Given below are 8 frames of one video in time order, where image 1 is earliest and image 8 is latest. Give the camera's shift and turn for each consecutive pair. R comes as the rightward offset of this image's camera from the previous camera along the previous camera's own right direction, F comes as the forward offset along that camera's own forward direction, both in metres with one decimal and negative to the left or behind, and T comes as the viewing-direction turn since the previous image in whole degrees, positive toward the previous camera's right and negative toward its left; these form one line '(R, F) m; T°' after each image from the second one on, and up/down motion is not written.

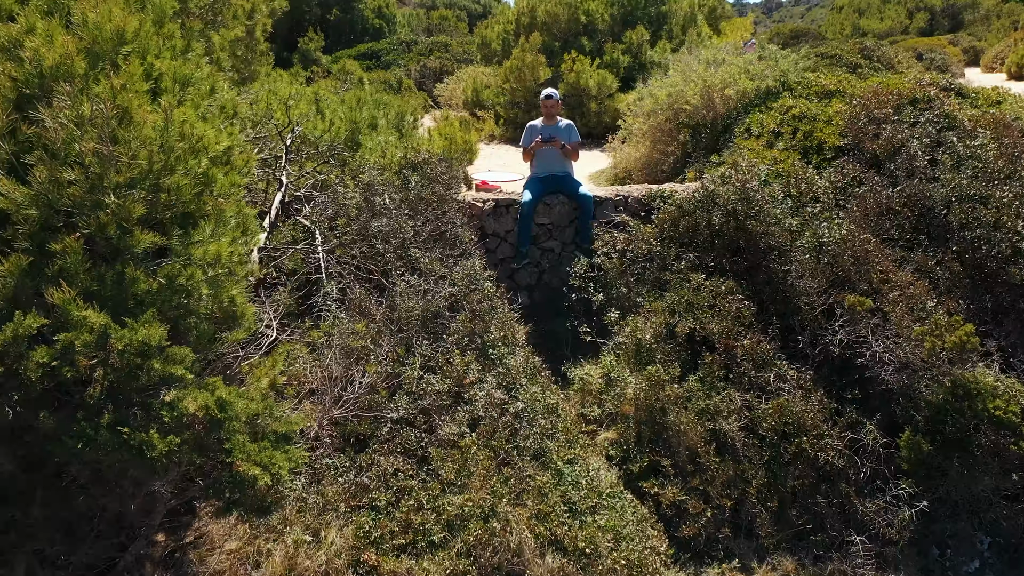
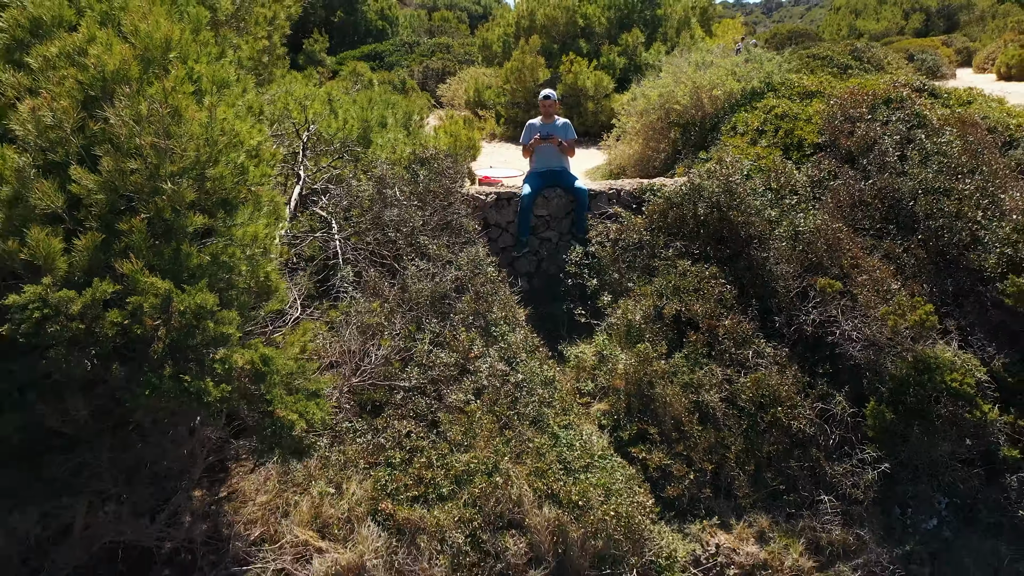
(0.0, -0.3) m; 0°
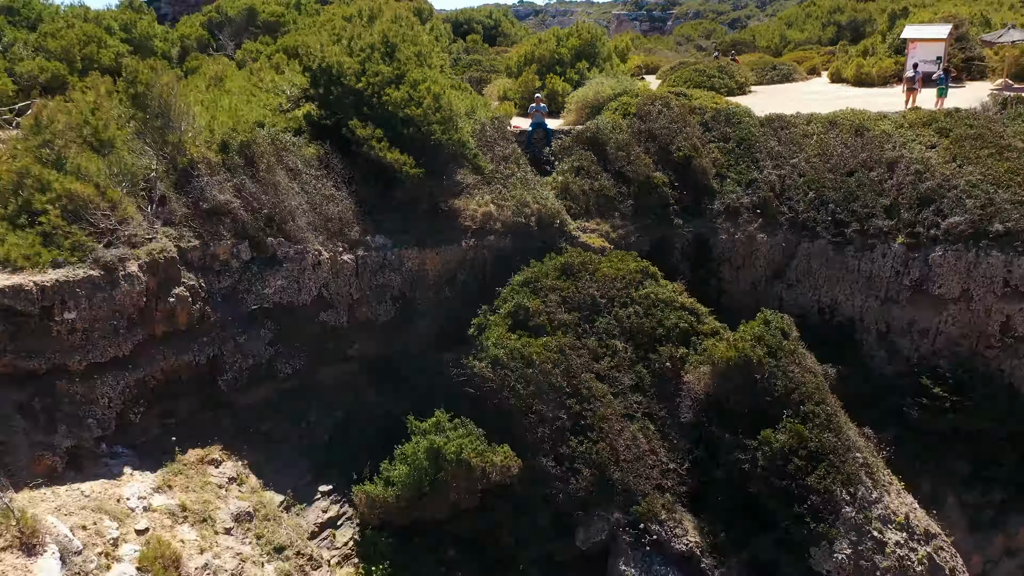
(-0.2, -7.4) m; 0°
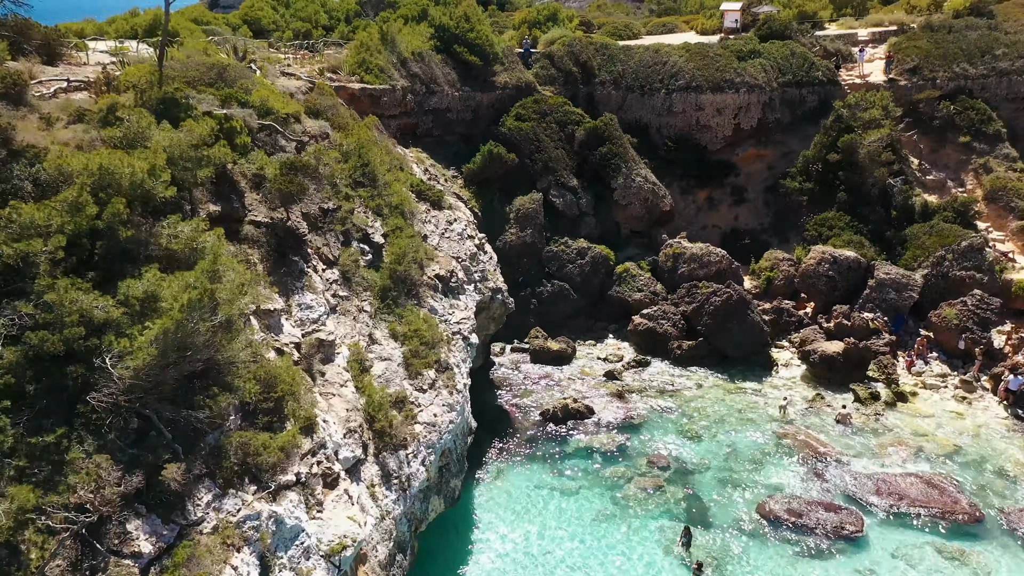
(0.0, -16.2) m; 0°
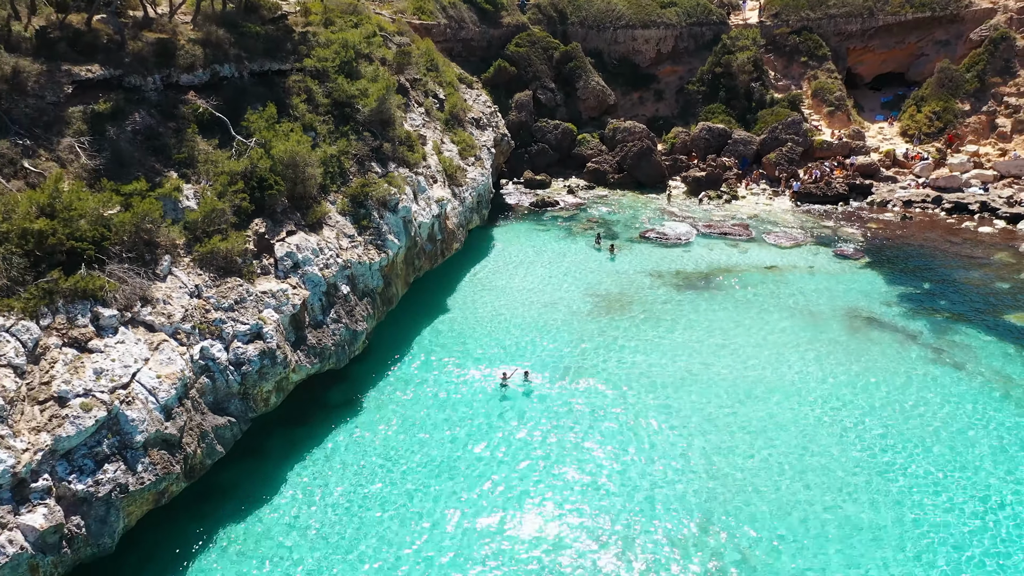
(-0.1, -14.2) m; 0°
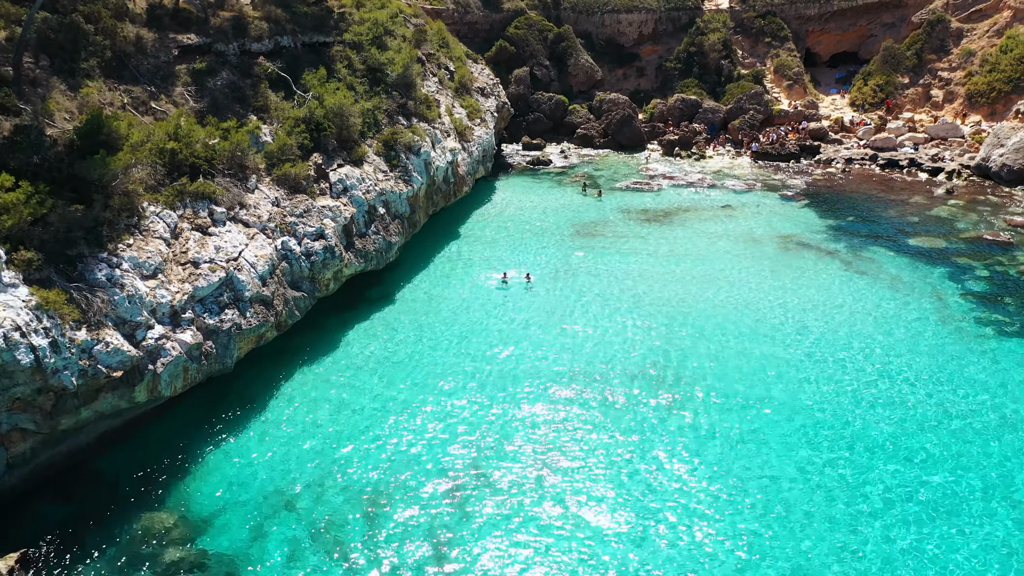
(0.0, -5.5) m; 0°
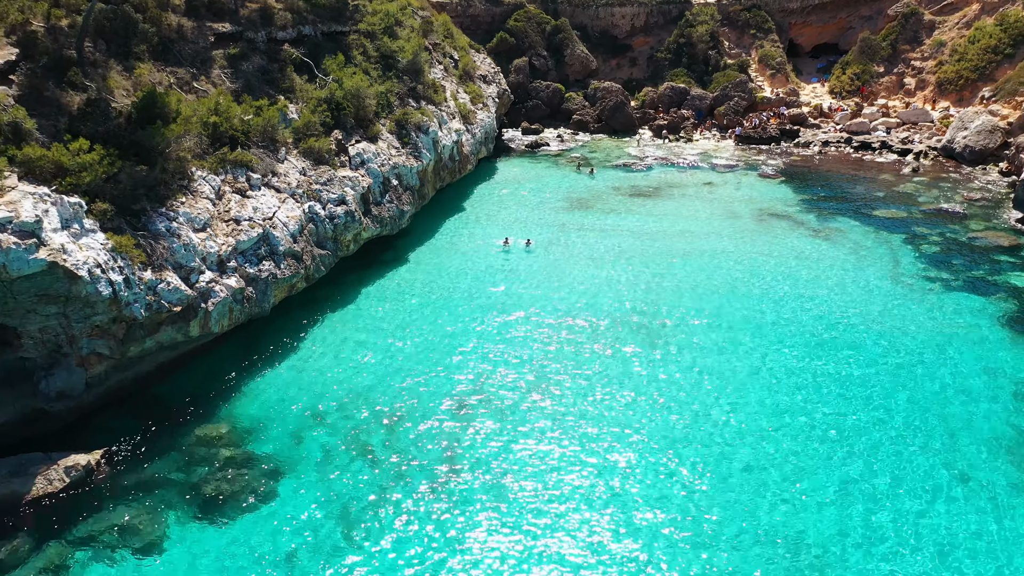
(0.0, -2.8) m; 0°
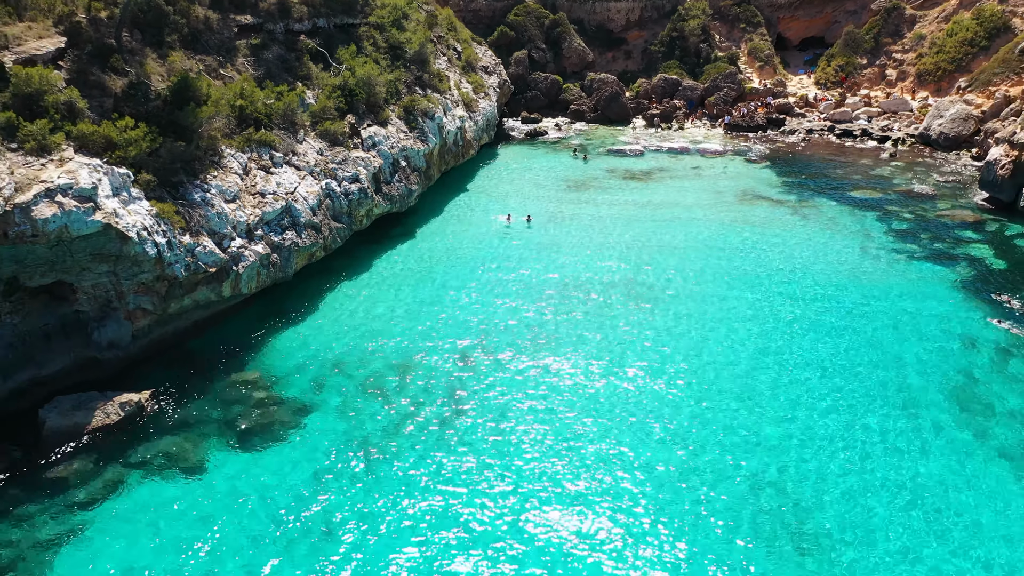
(0.0, -2.1) m; 0°
